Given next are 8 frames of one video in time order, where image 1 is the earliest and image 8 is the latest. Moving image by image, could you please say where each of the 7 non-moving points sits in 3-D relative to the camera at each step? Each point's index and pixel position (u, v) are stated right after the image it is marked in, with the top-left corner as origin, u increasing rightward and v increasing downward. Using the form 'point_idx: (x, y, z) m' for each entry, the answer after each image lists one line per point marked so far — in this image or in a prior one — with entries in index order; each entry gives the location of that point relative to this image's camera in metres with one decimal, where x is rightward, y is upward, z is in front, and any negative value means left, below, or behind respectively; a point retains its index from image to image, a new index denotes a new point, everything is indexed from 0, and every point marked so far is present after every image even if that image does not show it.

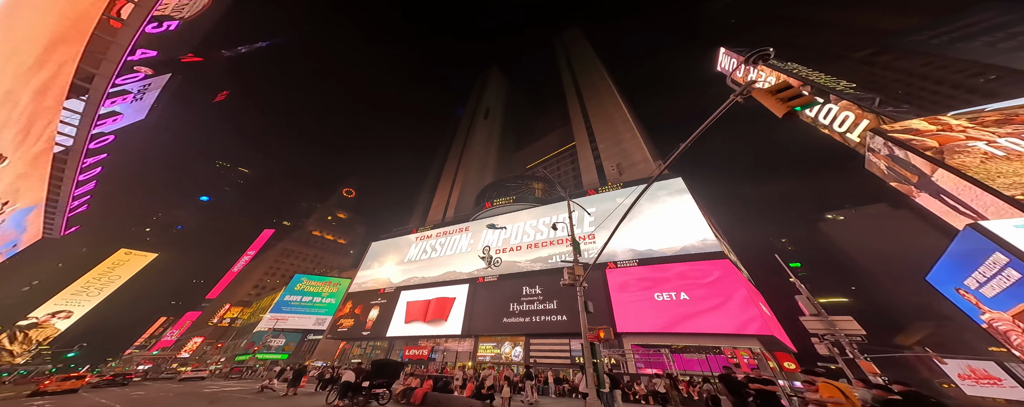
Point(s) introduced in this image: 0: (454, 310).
0: (-3.8, -6.7, +15.0) m
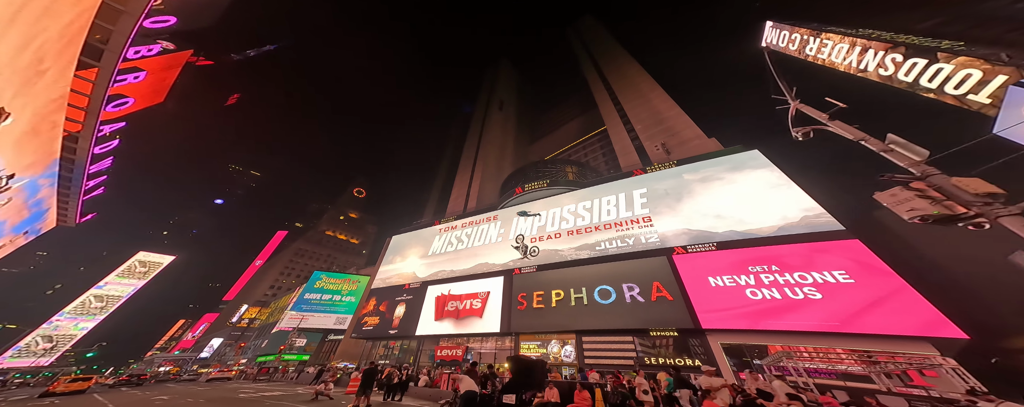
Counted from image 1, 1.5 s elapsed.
0: (-1.4, -5.9, +13.8) m
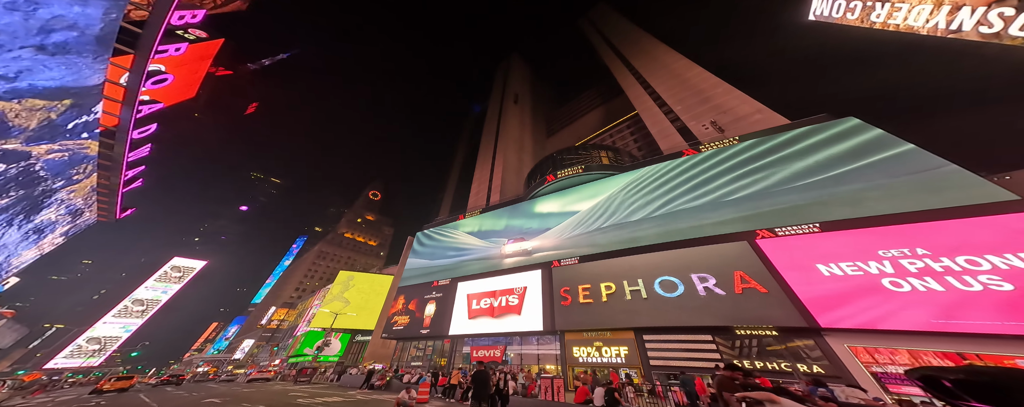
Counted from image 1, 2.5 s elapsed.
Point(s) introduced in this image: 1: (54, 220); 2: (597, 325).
0: (+0.9, -5.4, +13.0) m
1: (-16.5, -0.2, +8.5) m
2: (+3.8, -5.3, +10.3) m
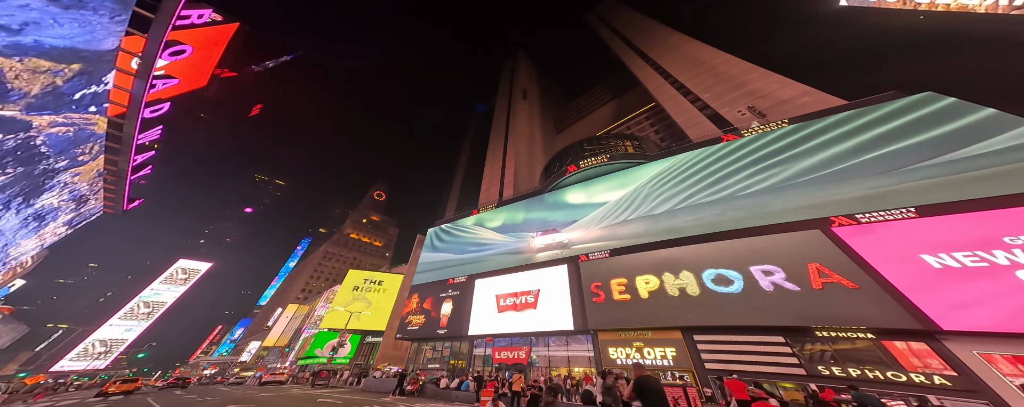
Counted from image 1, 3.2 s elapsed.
0: (+2.3, -4.9, +12.2) m
1: (-15.1, +0.1, +7.9) m
2: (+5.2, -4.8, +9.5) m
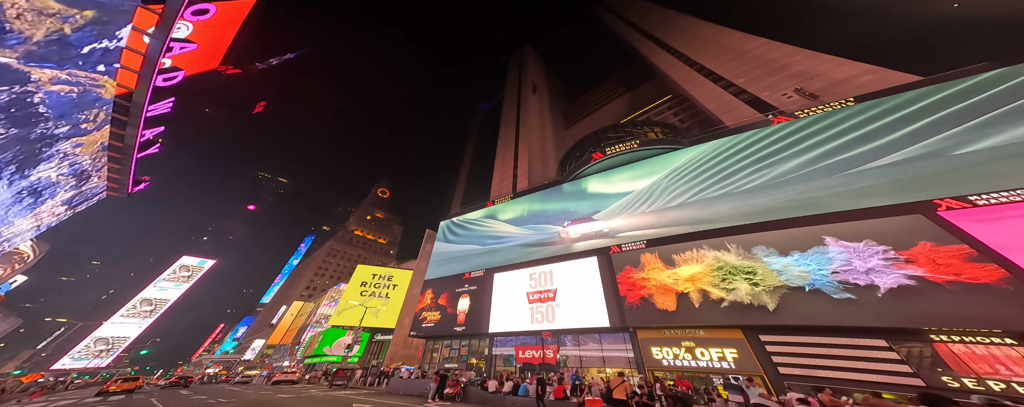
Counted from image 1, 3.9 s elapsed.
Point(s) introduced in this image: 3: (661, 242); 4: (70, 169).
0: (+3.7, -4.4, +11.3) m
1: (-13.7, +0.8, +7.1) m
2: (+6.6, -4.3, +8.6) m
3: (+6.6, -1.8, +10.7) m
4: (-13.6, +1.1, +7.3) m
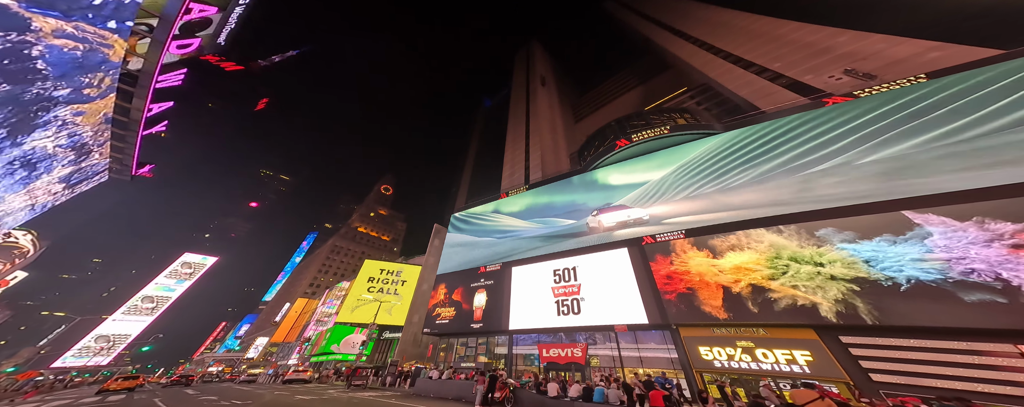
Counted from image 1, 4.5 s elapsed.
0: (+5.0, -3.8, +10.6) m
1: (-12.4, +1.4, +6.3) m
2: (+7.9, -3.8, +7.8) m
3: (+7.9, -1.3, +9.9) m
4: (-12.3, +1.7, +6.5) m
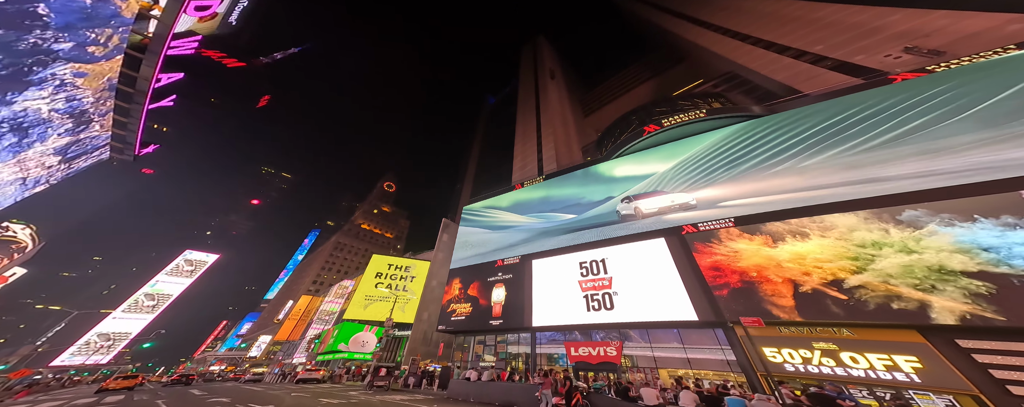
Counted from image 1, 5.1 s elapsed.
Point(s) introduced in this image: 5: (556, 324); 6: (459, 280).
0: (+6.3, -3.3, +9.8) m
1: (-11.0, +2.0, +5.5) m
2: (+9.2, -3.2, +7.0) m
3: (+9.3, -0.8, +9.1) m
4: (-10.9, +2.3, +5.7) m
5: (+2.2, -5.8, +11.3) m
6: (-3.4, -5.4, +16.2) m
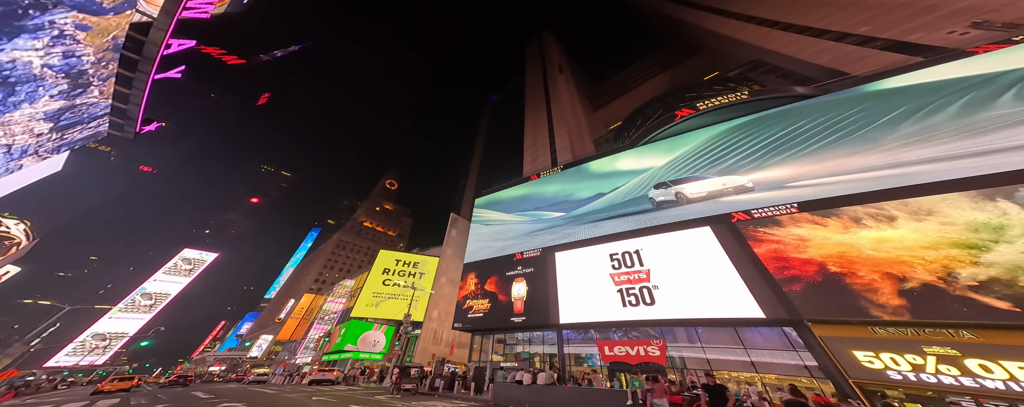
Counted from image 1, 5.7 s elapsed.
0: (+7.8, -2.8, +8.9) m
1: (-9.5, +2.6, +4.7) m
2: (+10.7, -2.7, +6.2) m
3: (+10.7, -0.2, +8.3) m
4: (-9.5, +2.9, +4.9) m
5: (+3.6, -5.3, +10.5) m
6: (-2.0, -4.9, +15.3) m
